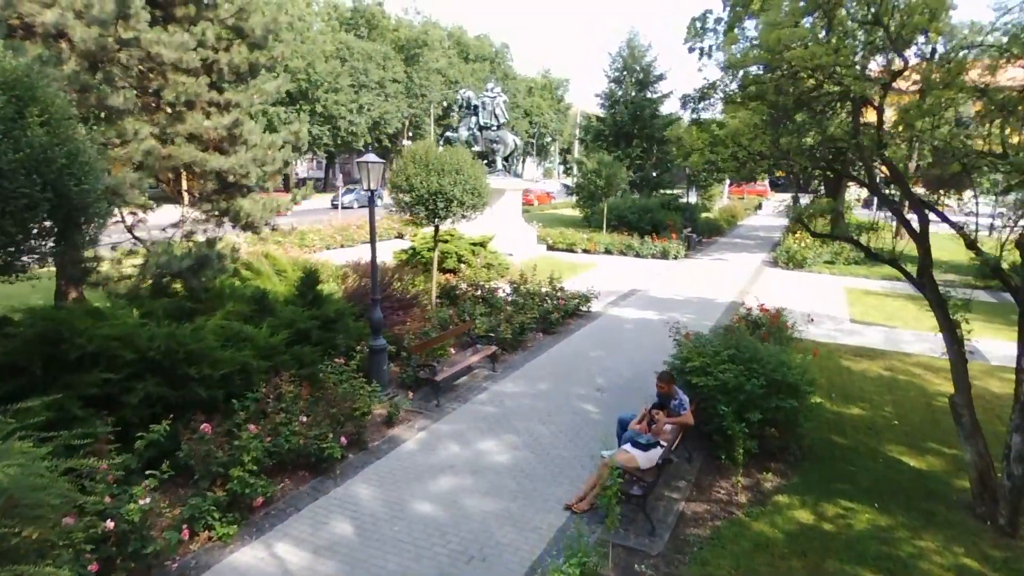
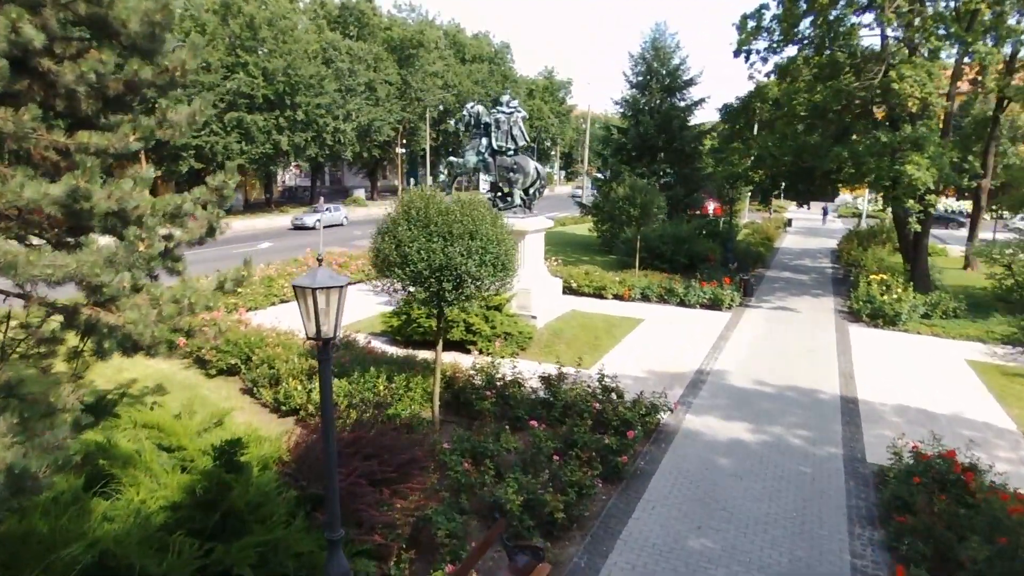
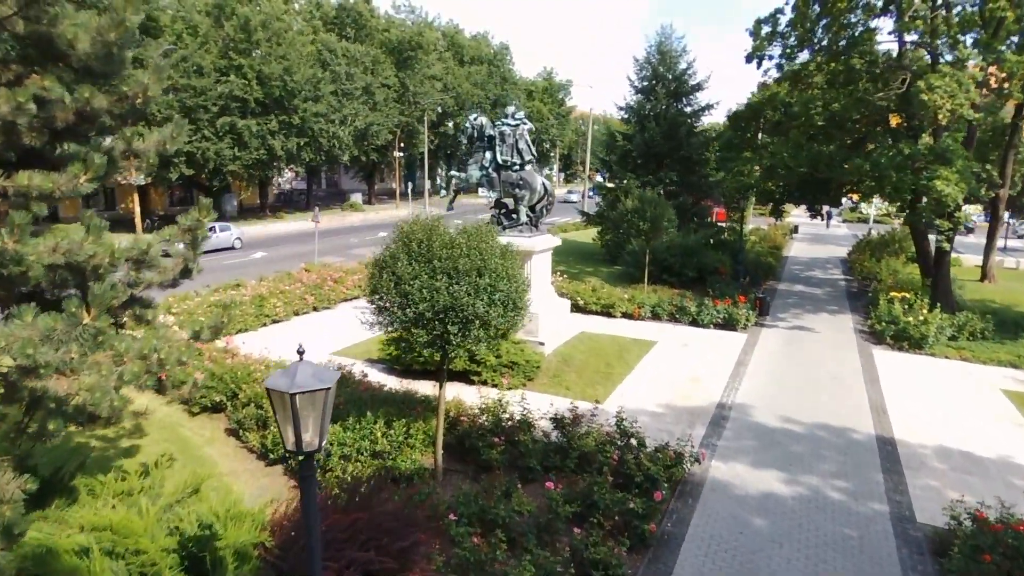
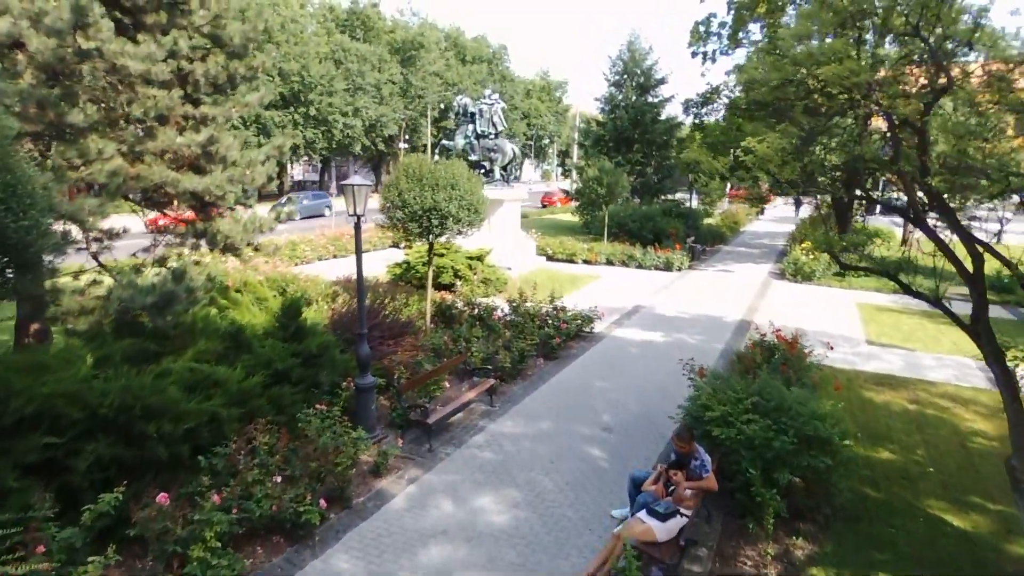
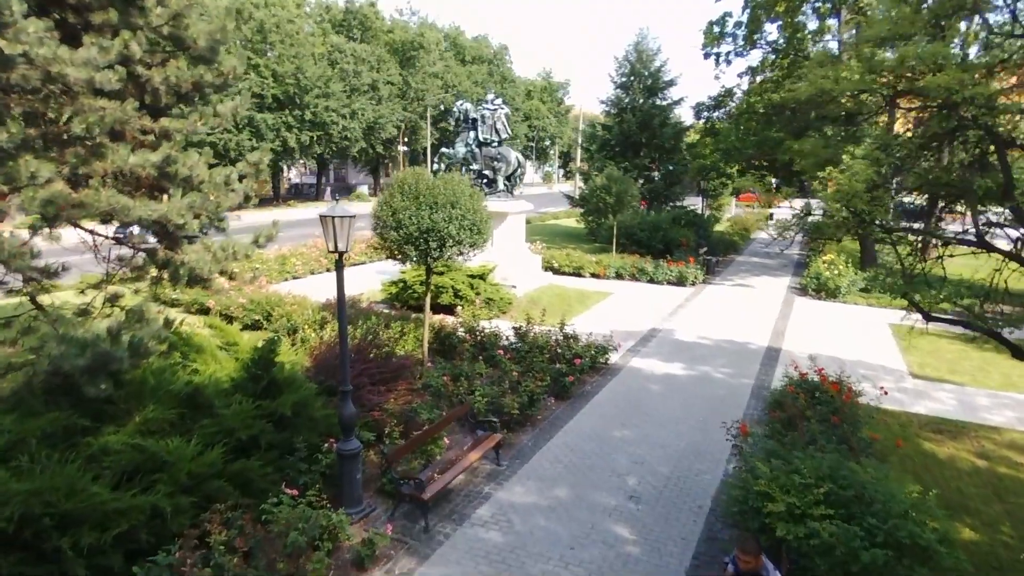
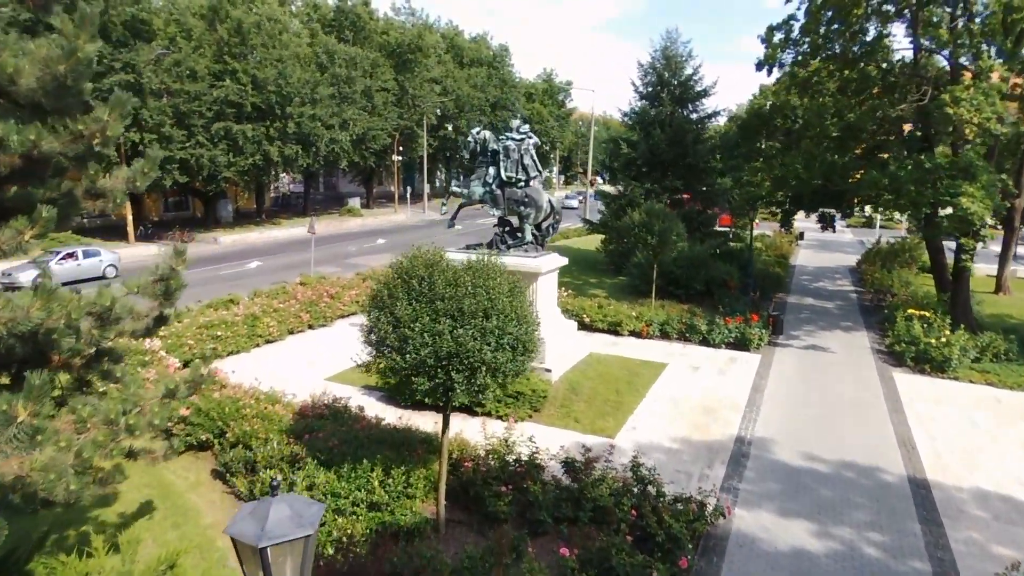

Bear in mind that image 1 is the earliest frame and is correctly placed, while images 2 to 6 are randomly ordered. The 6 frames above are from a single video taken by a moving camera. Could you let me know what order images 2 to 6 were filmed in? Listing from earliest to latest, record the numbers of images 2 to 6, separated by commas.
4, 5, 2, 3, 6
